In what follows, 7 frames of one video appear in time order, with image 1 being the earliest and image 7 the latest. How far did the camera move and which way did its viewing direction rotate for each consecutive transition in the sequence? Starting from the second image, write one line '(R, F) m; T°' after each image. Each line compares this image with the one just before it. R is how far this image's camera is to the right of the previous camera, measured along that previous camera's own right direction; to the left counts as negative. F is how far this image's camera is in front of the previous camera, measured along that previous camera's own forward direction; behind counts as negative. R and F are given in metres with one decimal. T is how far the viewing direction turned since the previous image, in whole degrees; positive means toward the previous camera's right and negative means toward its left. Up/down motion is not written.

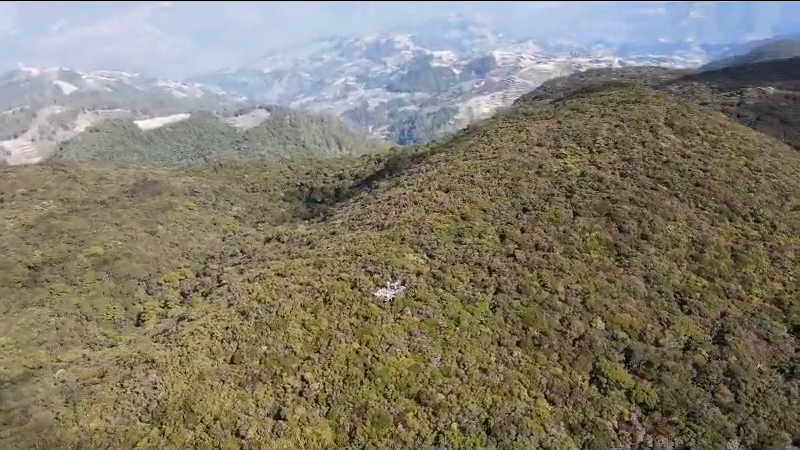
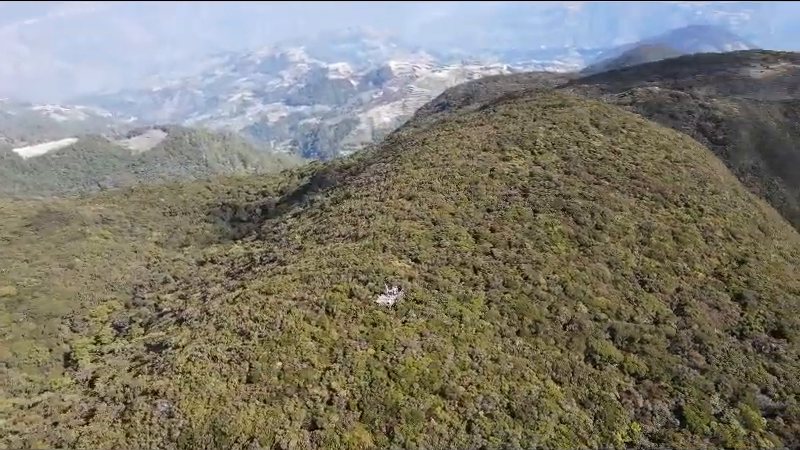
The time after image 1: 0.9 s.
(-4.2, -0.9) m; +9°
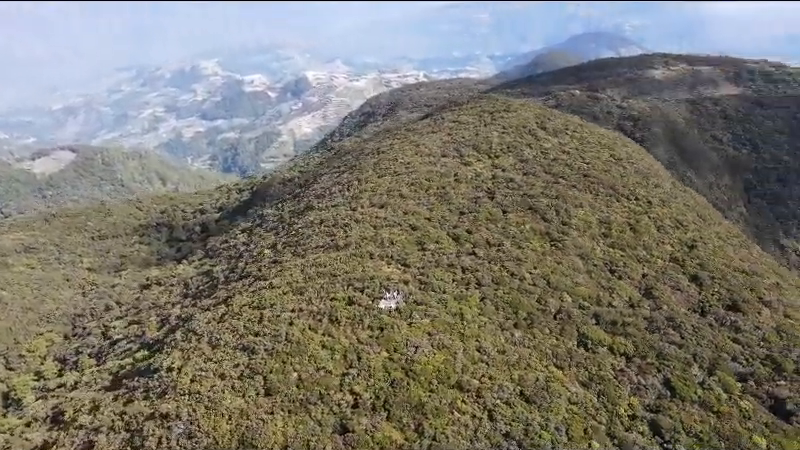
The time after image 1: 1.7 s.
(-3.5, -0.9) m; +7°
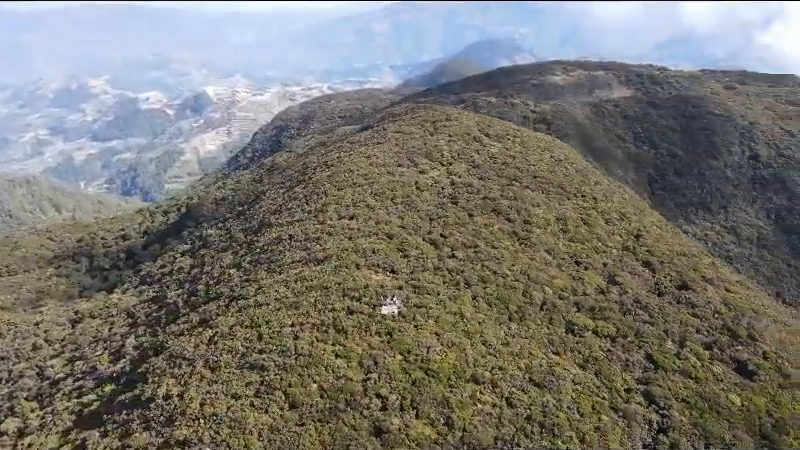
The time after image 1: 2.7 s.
(-4.3, -1.0) m; +9°
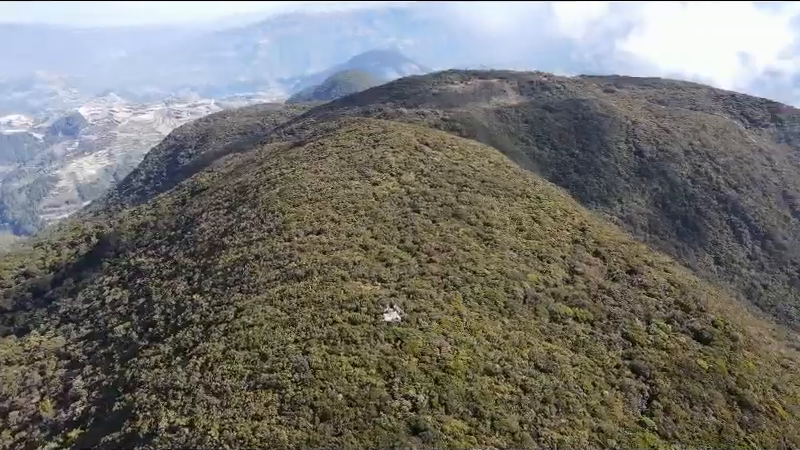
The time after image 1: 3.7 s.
(-5.1, -1.0) m; +10°
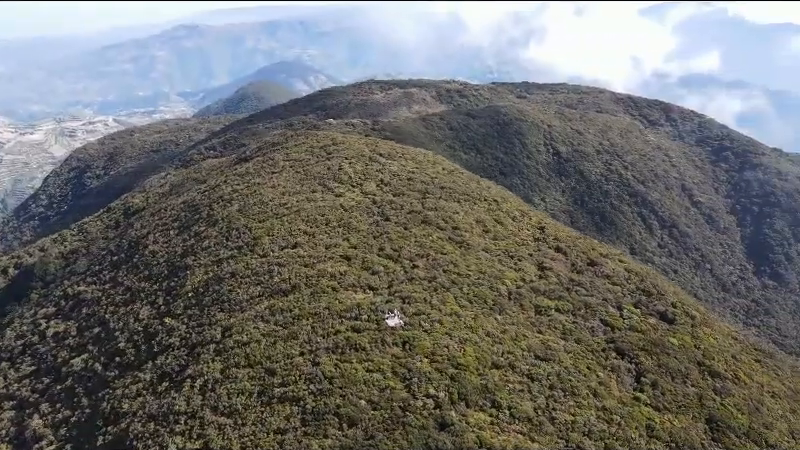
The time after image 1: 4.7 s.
(-4.4, -0.9) m; +8°
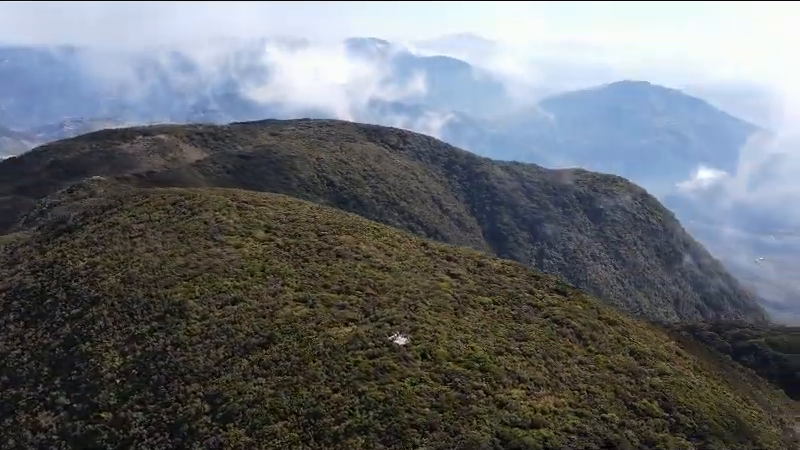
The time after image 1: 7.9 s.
(-15.3, -0.9) m; +26°
